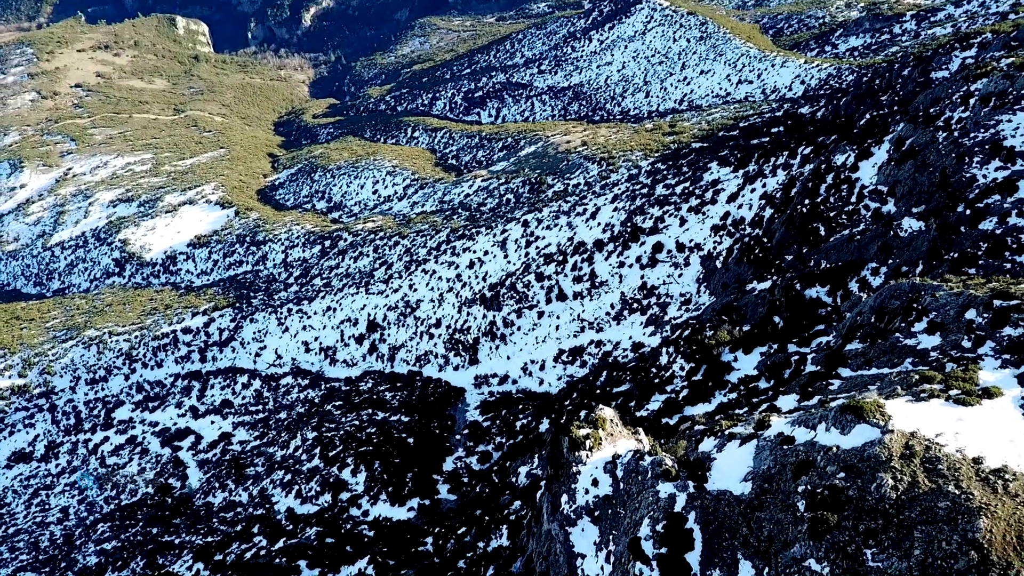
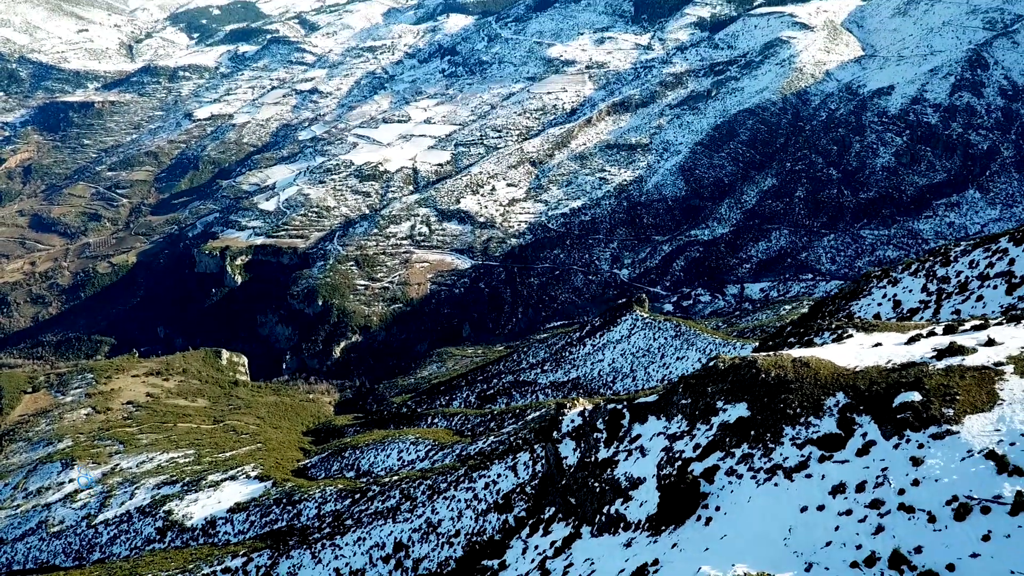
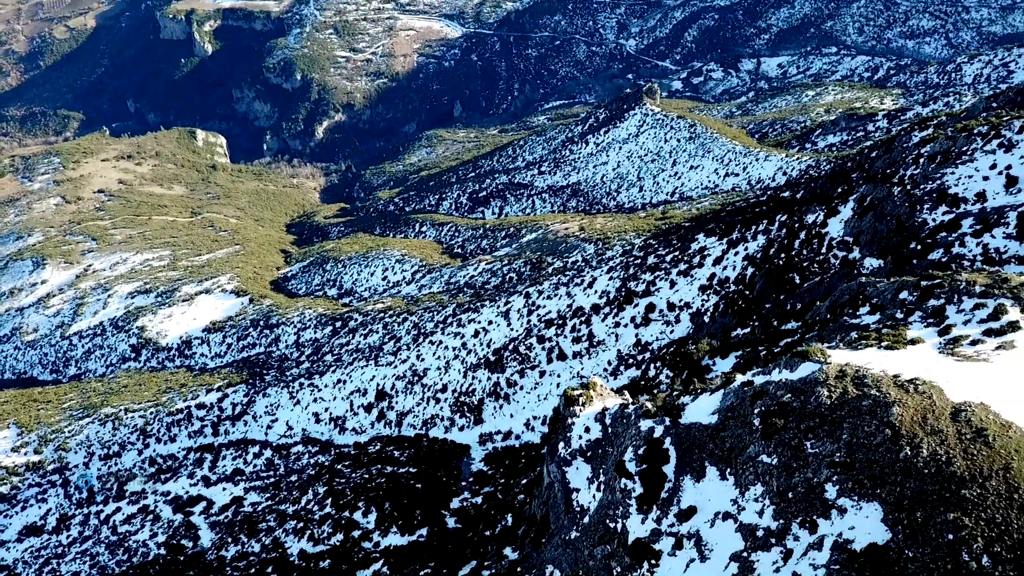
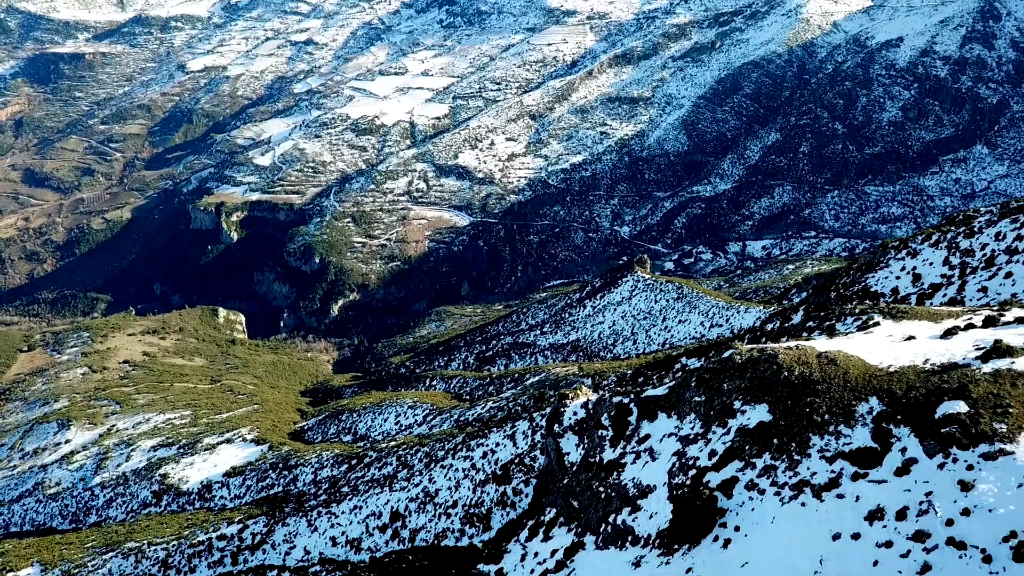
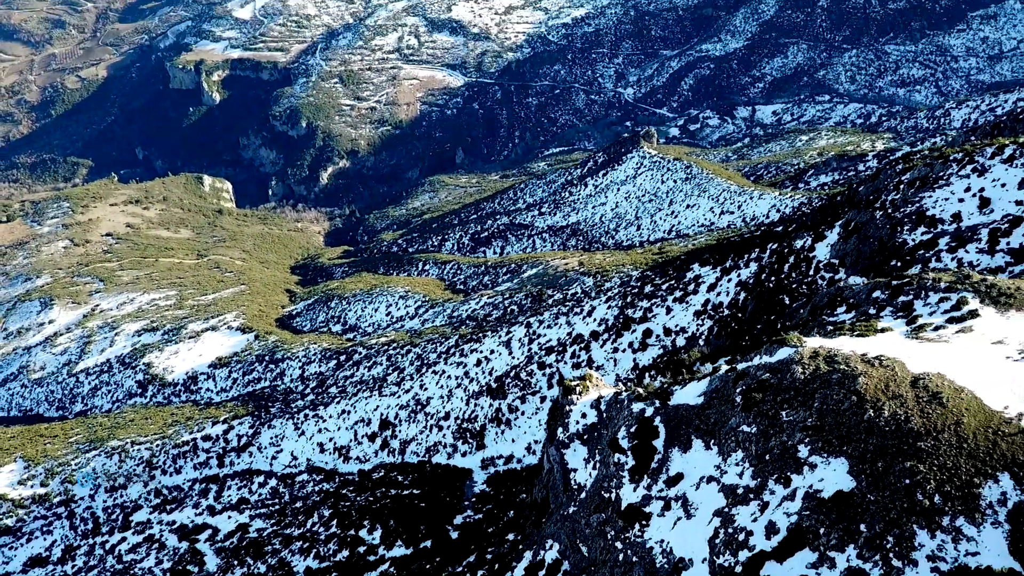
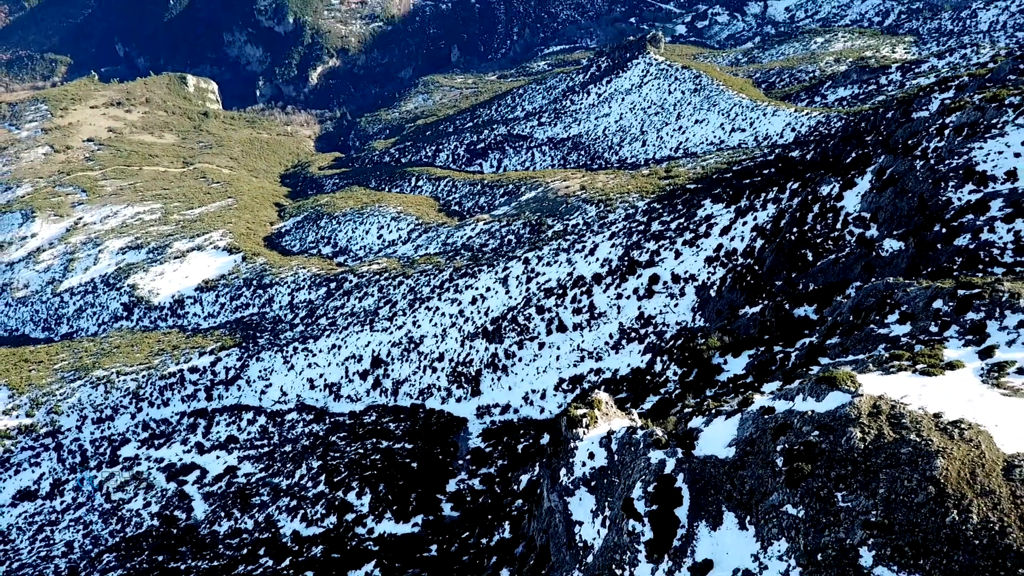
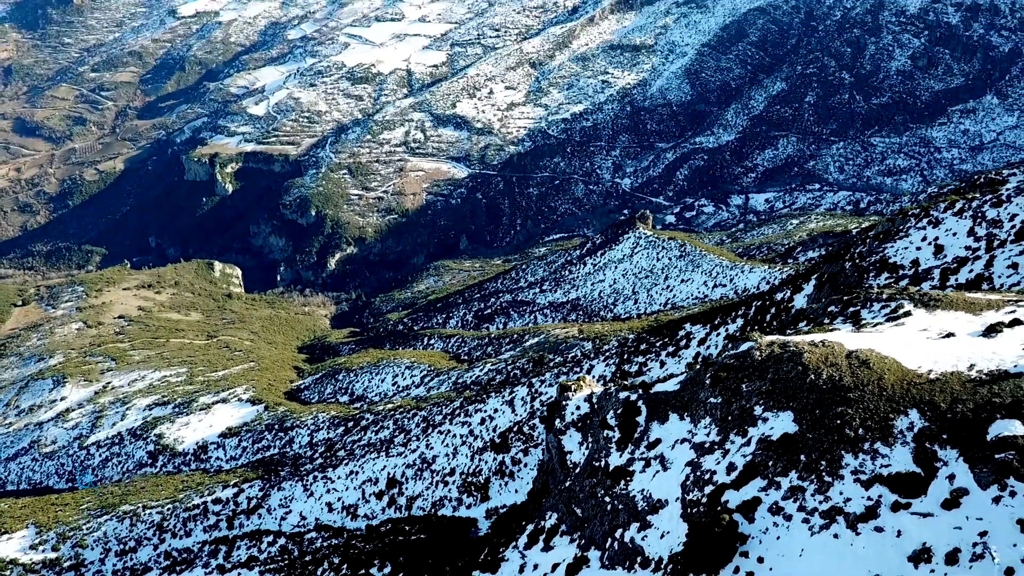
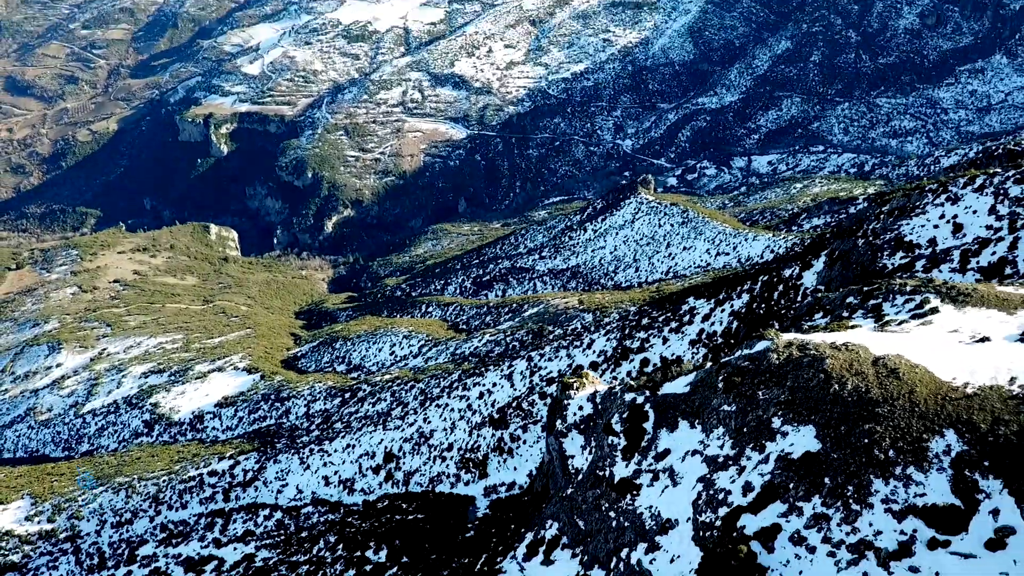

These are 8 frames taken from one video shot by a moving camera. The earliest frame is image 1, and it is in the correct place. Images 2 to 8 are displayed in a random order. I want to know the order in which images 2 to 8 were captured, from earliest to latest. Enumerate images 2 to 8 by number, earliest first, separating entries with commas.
6, 3, 5, 8, 7, 4, 2
